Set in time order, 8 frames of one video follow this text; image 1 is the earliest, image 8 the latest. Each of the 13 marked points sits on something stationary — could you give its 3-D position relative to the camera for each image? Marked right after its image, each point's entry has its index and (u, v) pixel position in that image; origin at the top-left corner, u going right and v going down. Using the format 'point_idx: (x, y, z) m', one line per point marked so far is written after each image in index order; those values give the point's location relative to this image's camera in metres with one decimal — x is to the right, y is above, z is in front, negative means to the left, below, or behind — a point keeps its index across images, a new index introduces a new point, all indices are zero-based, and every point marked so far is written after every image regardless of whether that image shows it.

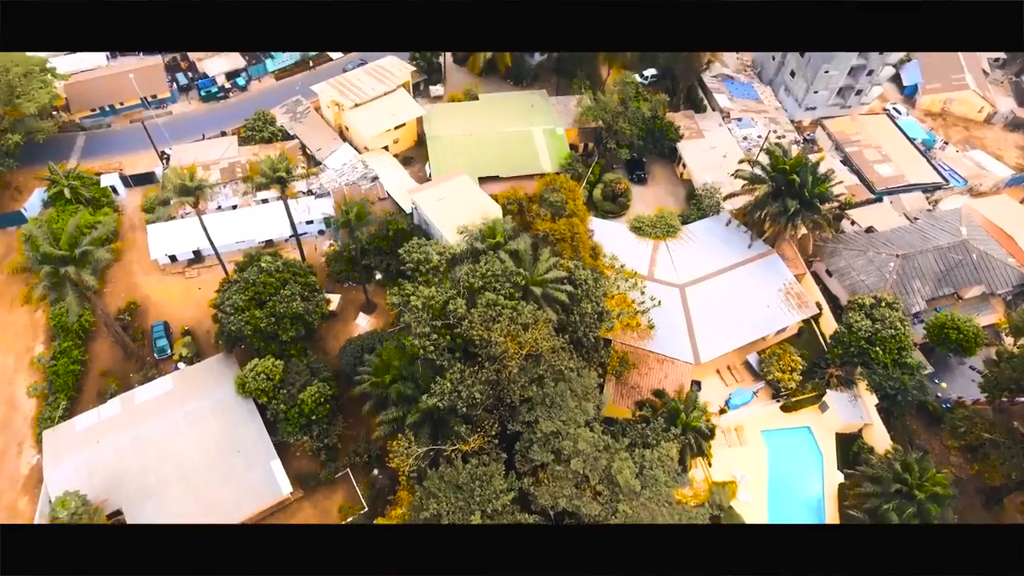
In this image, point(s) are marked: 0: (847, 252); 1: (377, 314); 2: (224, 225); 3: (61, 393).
0: (+9.7, +1.1, +18.6) m
1: (-3.9, -0.7, +18.5) m
2: (-8.8, +1.9, +19.4) m
3: (-11.6, -2.7, +16.6) m
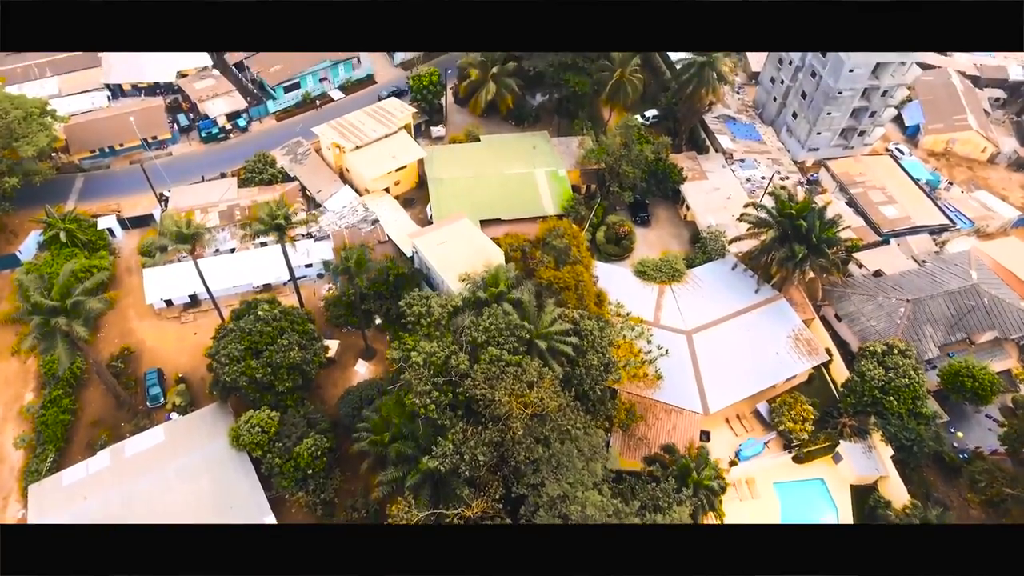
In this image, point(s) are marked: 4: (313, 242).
0: (+9.8, -0.2, +18.3) m
1: (-3.8, -2.0, +18.0) m
2: (-8.7, +0.6, +19.1) m
3: (-11.6, -3.9, +16.0) m
4: (-6.2, +1.4, +19.8) m
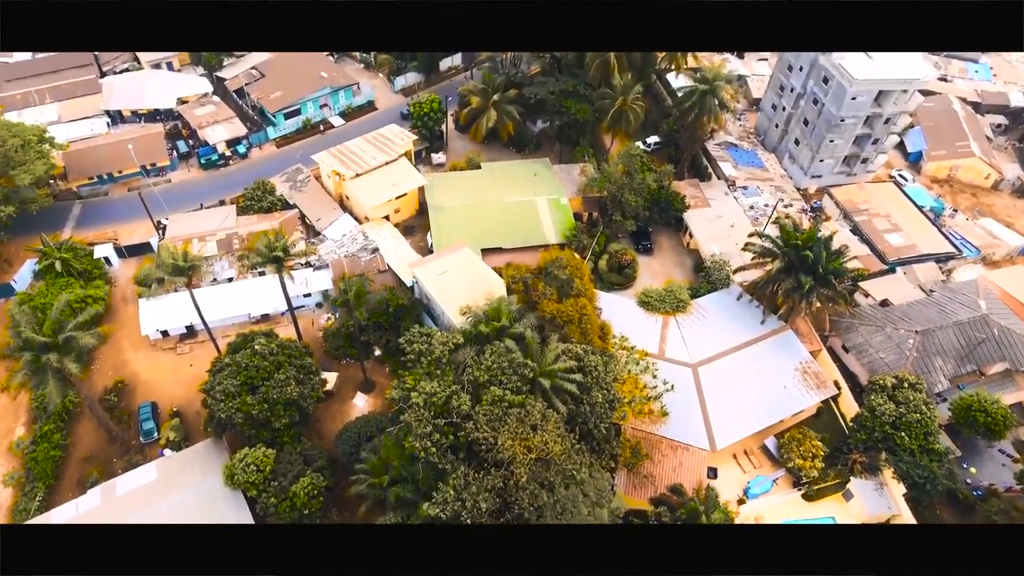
0: (+9.8, -1.1, +18.0) m
1: (-3.8, -2.9, +17.7) m
2: (-8.7, -0.3, +18.8) m
3: (-11.5, -4.7, +15.6) m
4: (-6.1, +0.5, +19.6) m
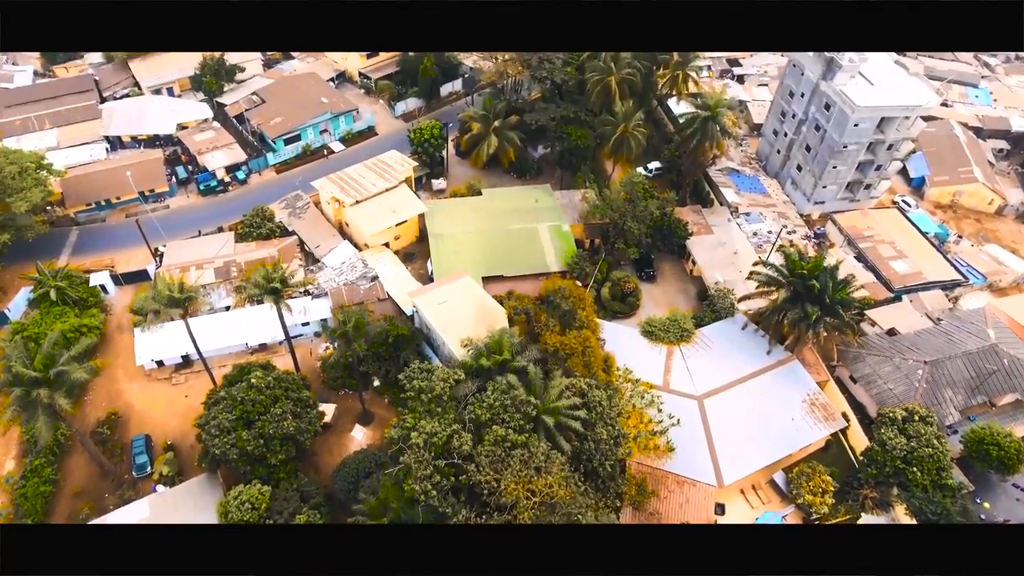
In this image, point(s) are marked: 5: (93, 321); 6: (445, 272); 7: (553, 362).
0: (+9.9, -1.9, +17.7) m
1: (-3.7, -3.7, +17.3) m
2: (-8.6, -1.2, +18.5) m
3: (-11.5, -5.5, +15.2) m
4: (-6.1, -0.3, +19.3) m
5: (-12.3, -0.9, +18.9) m
6: (-2.0, +0.5, +19.5) m
7: (+0.9, -1.7, +15.1) m
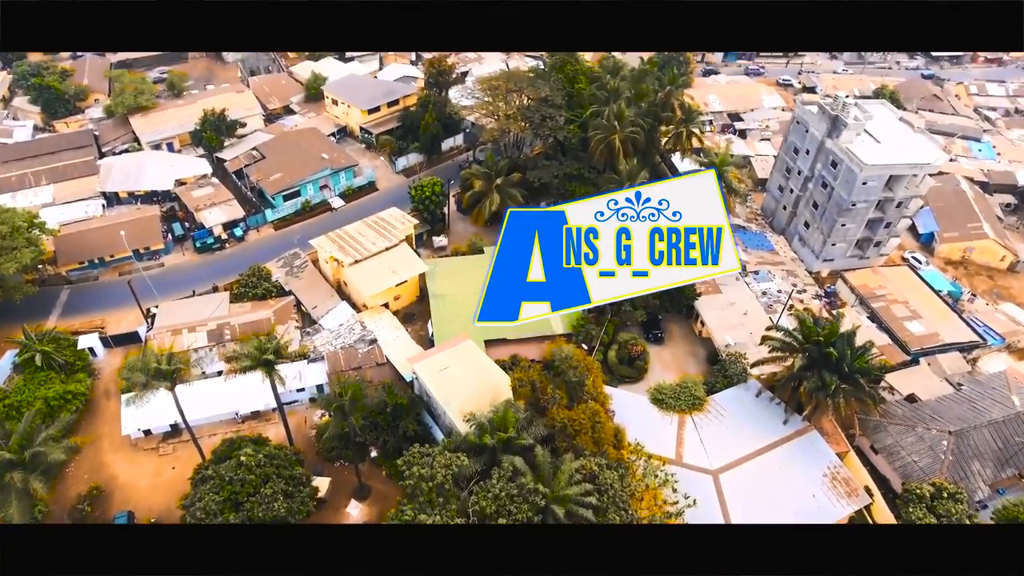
0: (+10.0, -3.6, +16.9) m
1: (-3.6, -5.4, +16.4) m
2: (-8.5, -3.0, +17.7) m
3: (-11.3, -7.1, +14.1) m
4: (-6.0, -2.2, +18.6) m
5: (-12.2, -2.8, +18.1) m
6: (-1.9, -1.4, +18.9) m
7: (+1.0, -3.3, +14.3) m
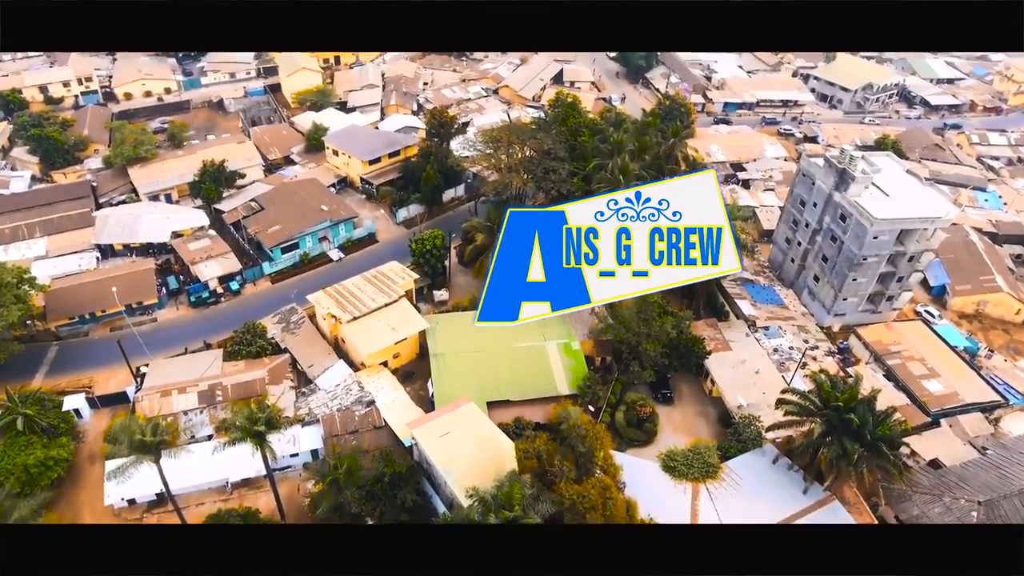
0: (+10.1, -5.2, +16.0) m
1: (-3.5, -6.9, +15.3) m
2: (-8.4, -4.6, +16.9) m
3: (-11.2, -8.4, +13.0) m
4: (-5.9, -3.9, +17.7) m
5: (-12.1, -4.4, +17.3) m
6: (-1.8, -3.1, +18.1) m
7: (+1.1, -4.7, +13.4) m
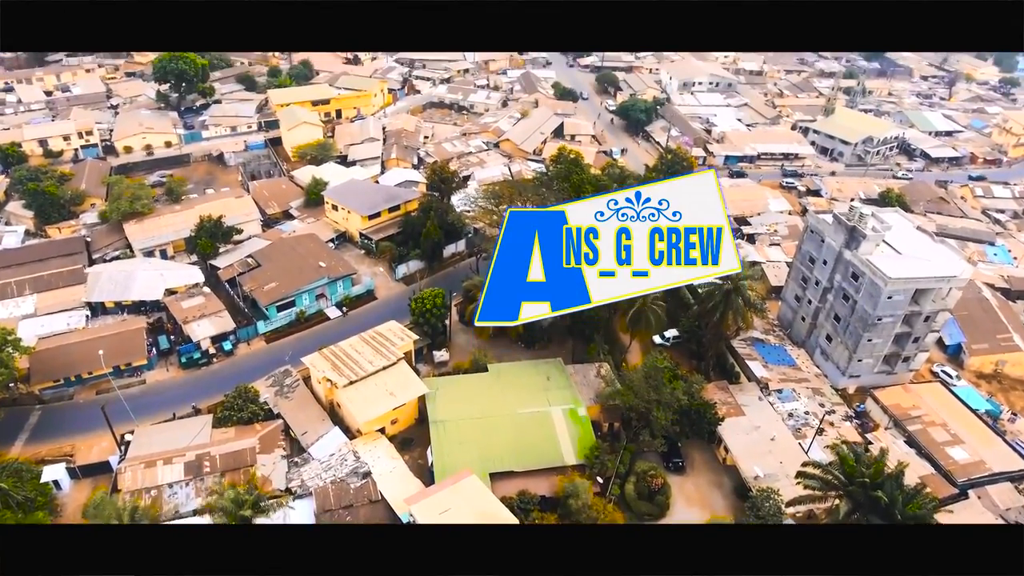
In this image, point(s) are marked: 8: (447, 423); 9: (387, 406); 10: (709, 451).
0: (+10.2, -6.8, +14.9) m
1: (-3.4, -8.5, +14.1) m
2: (-8.3, -6.3, +15.8) m
3: (-11.1, -9.8, +11.7) m
4: (-5.7, -5.6, +16.7) m
5: (-12.0, -6.1, +16.2) m
6: (-1.7, -4.8, +17.1) m
7: (+1.3, -6.1, +12.4) m
8: (-1.8, -3.9, +18.4) m
9: (-3.6, -3.4, +18.7) m
10: (+5.9, -4.9, +19.2) m
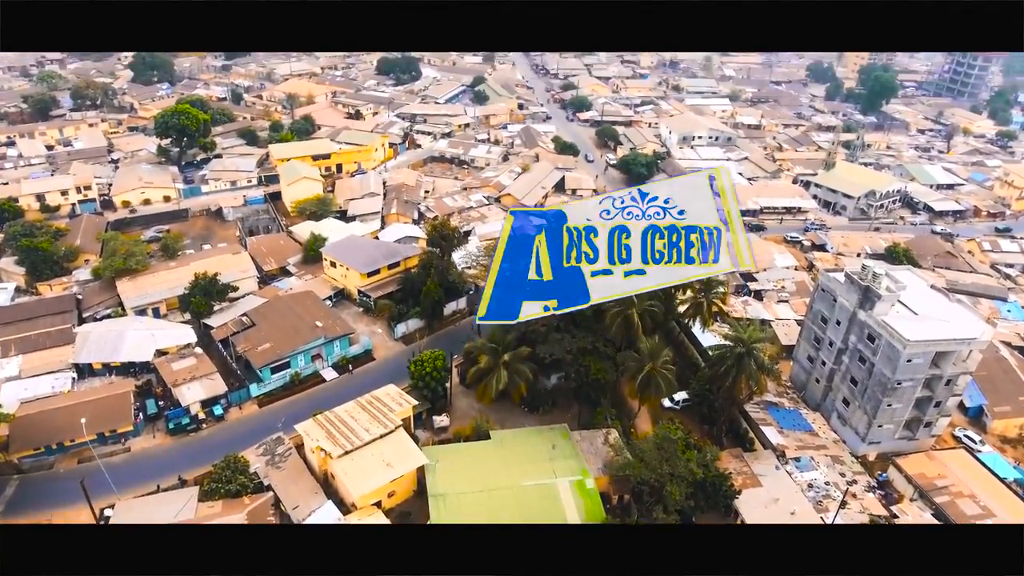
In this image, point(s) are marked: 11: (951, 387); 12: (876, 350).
0: (+10.3, -8.2, +13.7) m
1: (-3.2, -9.9, +12.7) m
2: (-8.2, -7.8, +14.5) m
3: (-11.0, -11.1, +10.1) m
4: (-5.6, -7.2, +15.5) m
5: (-11.9, -7.7, +14.9) m
6: (-1.6, -6.5, +16.0) m
7: (+1.4, -7.4, +11.2) m
8: (-1.7, -5.6, +17.3) m
9: (-3.5, -5.2, +17.7) m
10: (+6.0, -6.7, +18.1) m
11: (+13.4, -3.0, +19.6) m
12: (+11.1, -1.9, +19.6) m
